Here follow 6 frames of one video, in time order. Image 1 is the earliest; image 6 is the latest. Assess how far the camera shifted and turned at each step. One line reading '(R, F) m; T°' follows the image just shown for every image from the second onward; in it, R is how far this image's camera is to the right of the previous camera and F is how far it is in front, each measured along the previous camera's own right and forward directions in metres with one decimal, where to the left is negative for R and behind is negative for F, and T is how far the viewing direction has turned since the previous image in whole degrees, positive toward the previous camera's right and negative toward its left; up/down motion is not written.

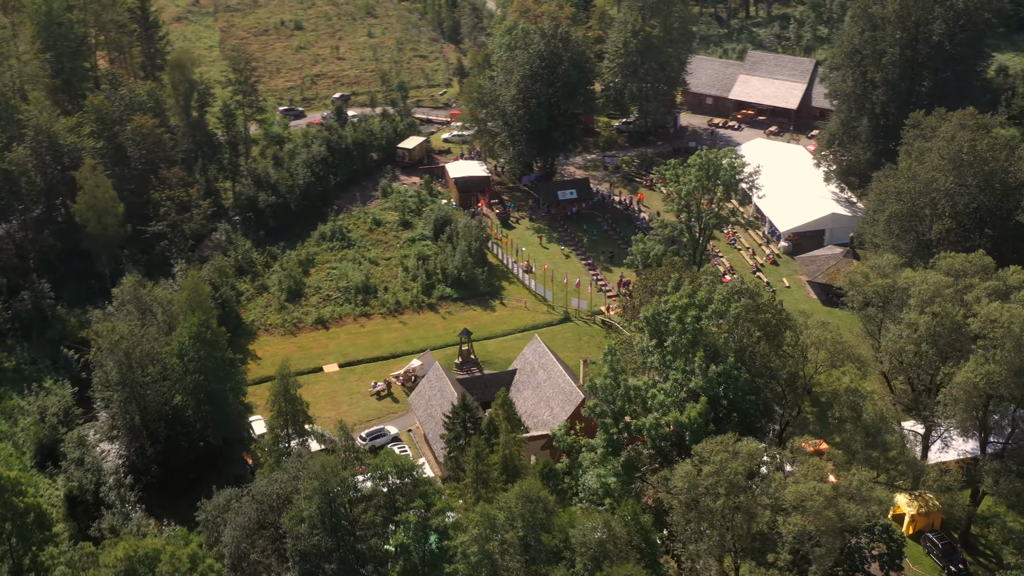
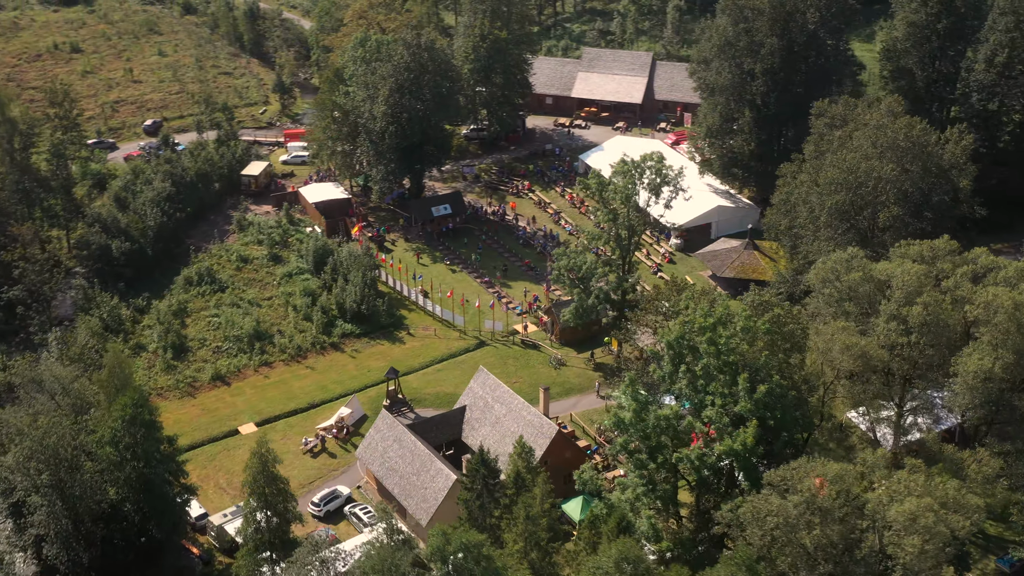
(-8.7, +4.4) m; +13°
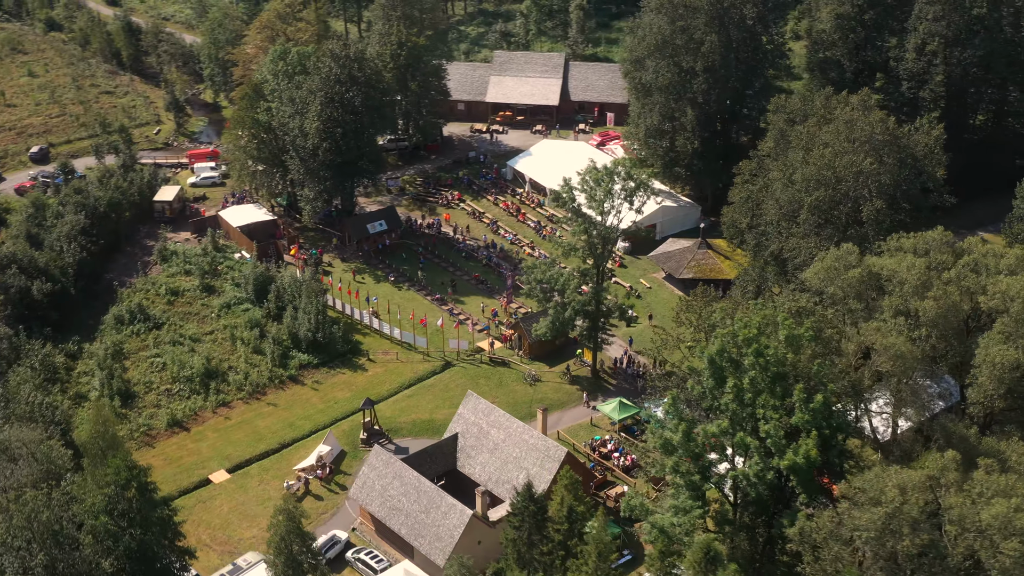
(-6.0, +2.5) m; +8°
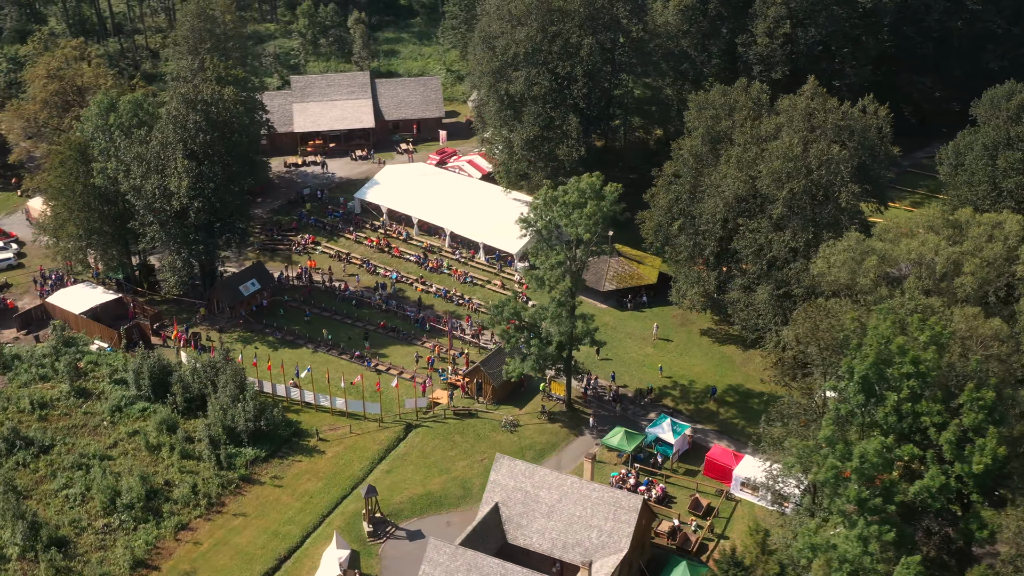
(-14.5, +6.9) m; +18°
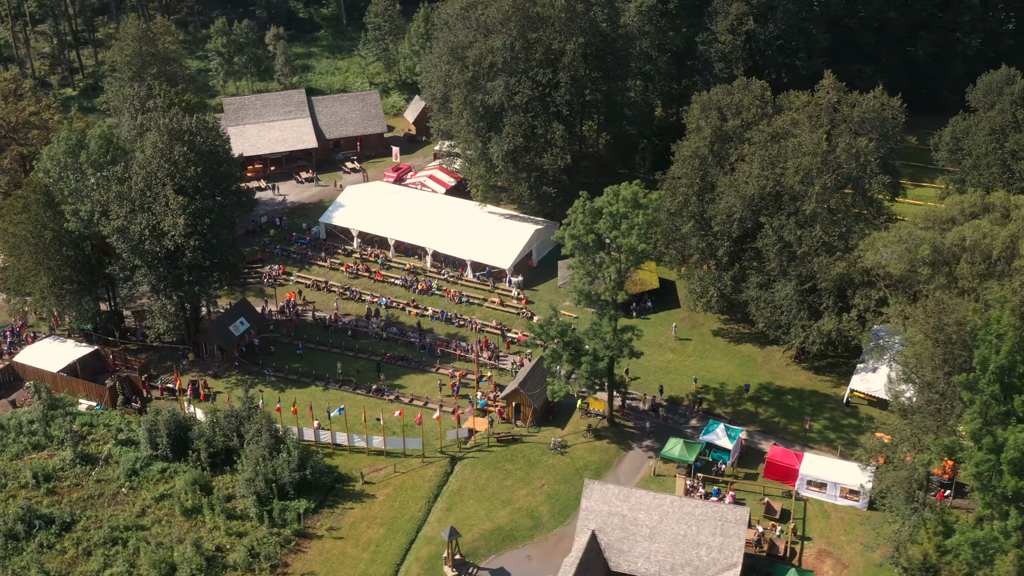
(-9.6, +2.6) m; +9°
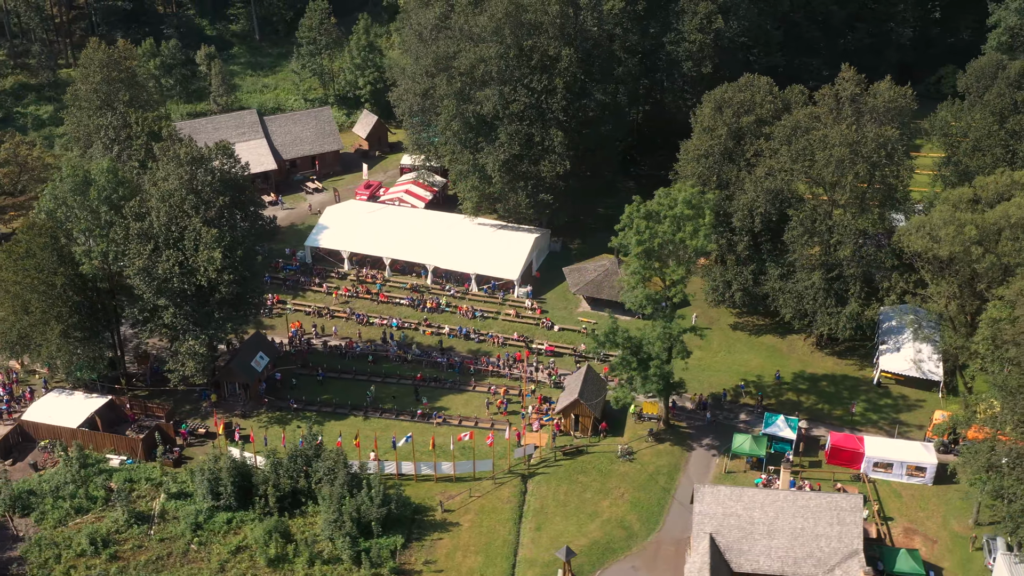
(-10.3, +1.7) m; +9°
